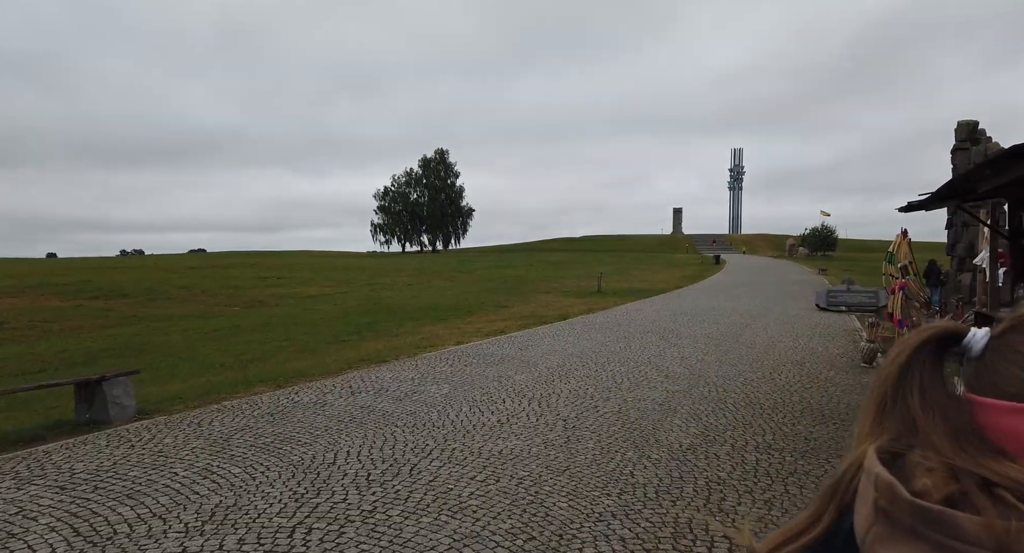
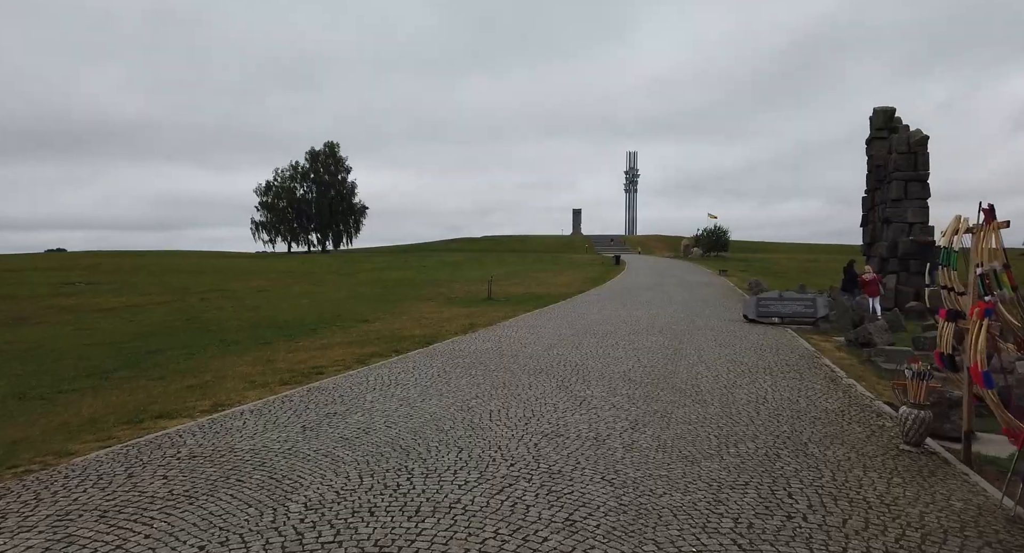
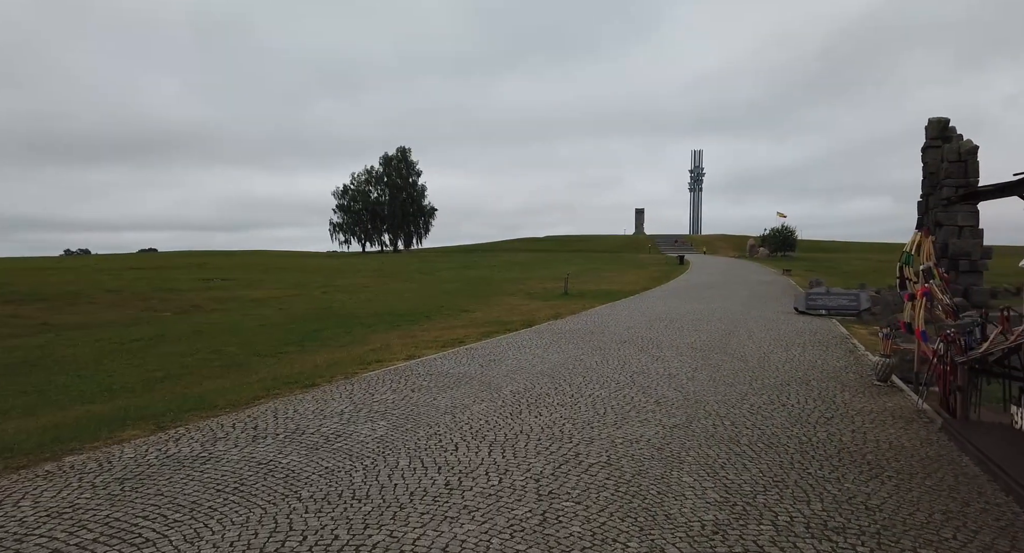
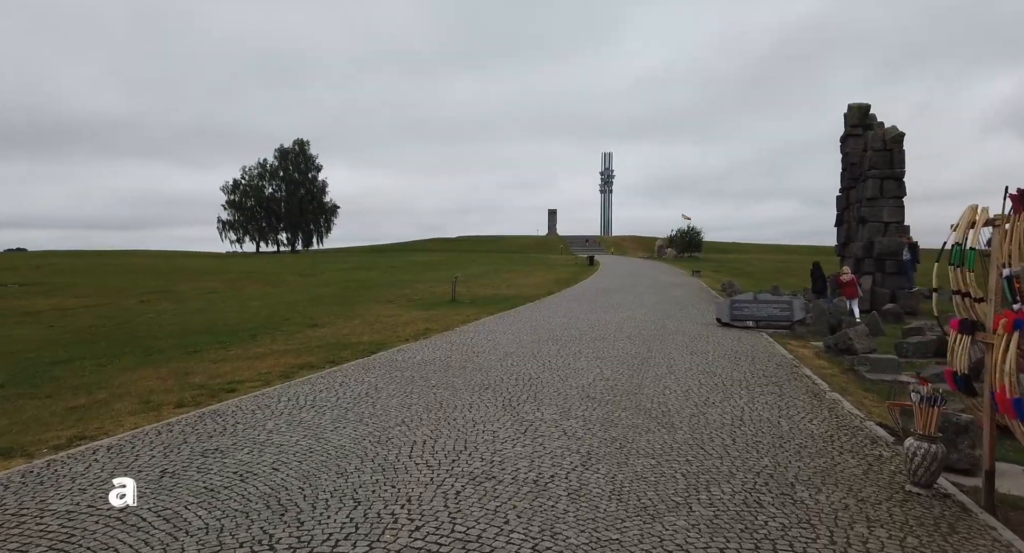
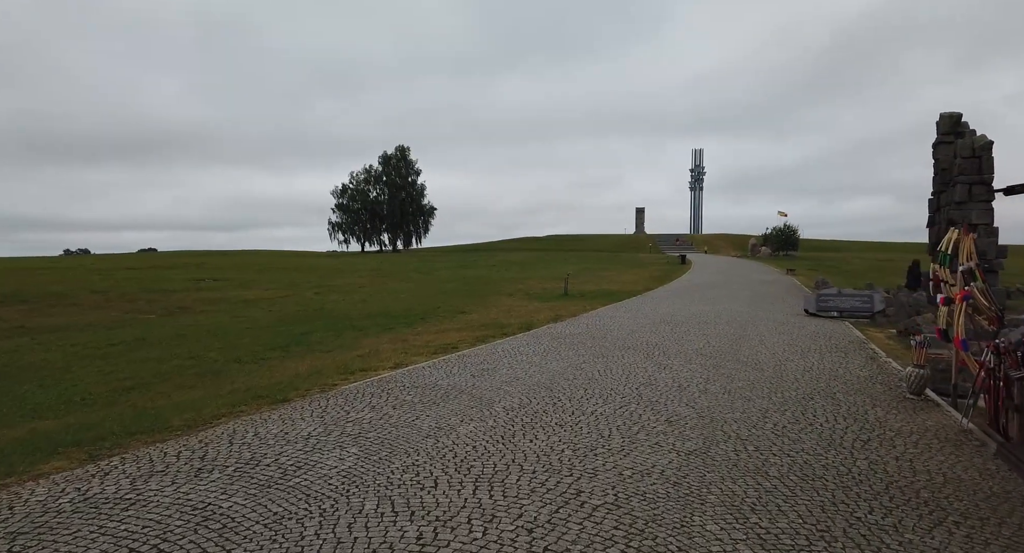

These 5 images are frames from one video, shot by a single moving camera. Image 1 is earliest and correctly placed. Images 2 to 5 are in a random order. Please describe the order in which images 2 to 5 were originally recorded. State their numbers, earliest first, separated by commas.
3, 5, 2, 4
